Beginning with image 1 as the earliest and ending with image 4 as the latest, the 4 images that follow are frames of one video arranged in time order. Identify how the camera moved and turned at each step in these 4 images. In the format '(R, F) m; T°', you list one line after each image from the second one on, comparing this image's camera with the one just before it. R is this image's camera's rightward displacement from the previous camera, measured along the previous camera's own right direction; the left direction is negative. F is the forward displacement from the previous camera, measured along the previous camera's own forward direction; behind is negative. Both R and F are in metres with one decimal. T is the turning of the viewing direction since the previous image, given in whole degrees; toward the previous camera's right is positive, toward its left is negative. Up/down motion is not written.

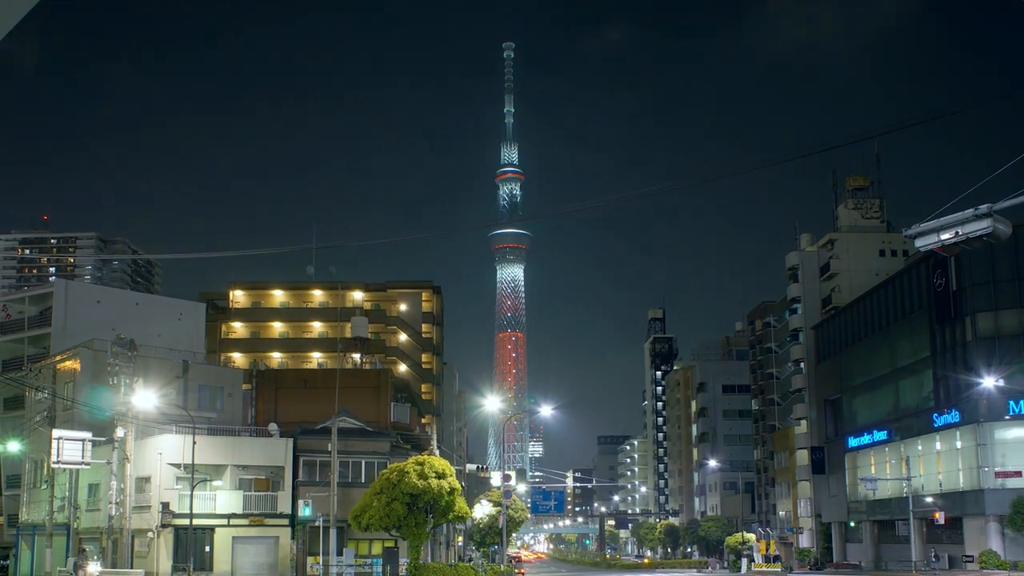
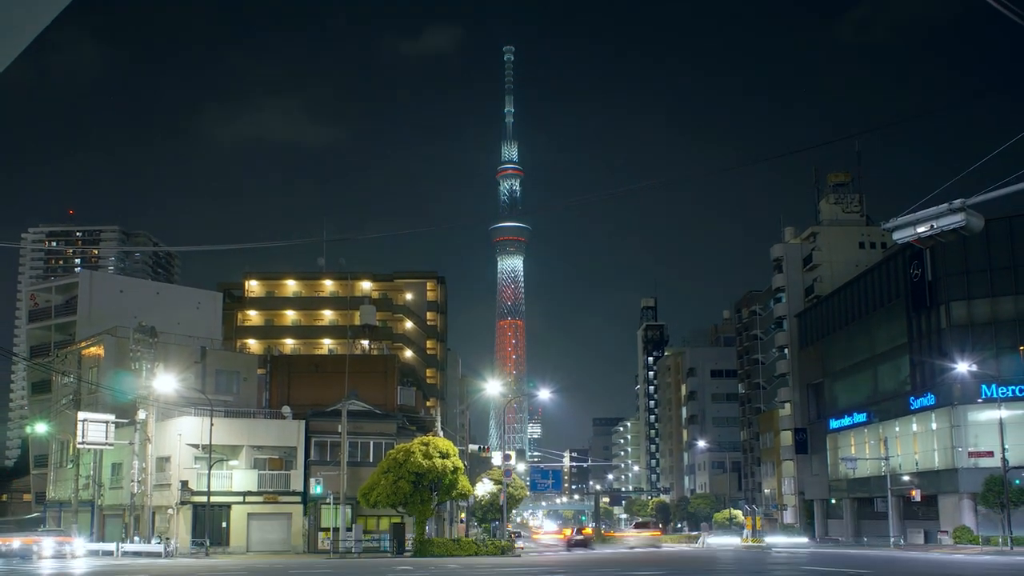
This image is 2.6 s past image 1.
(+0.1, -3.7) m; 0°
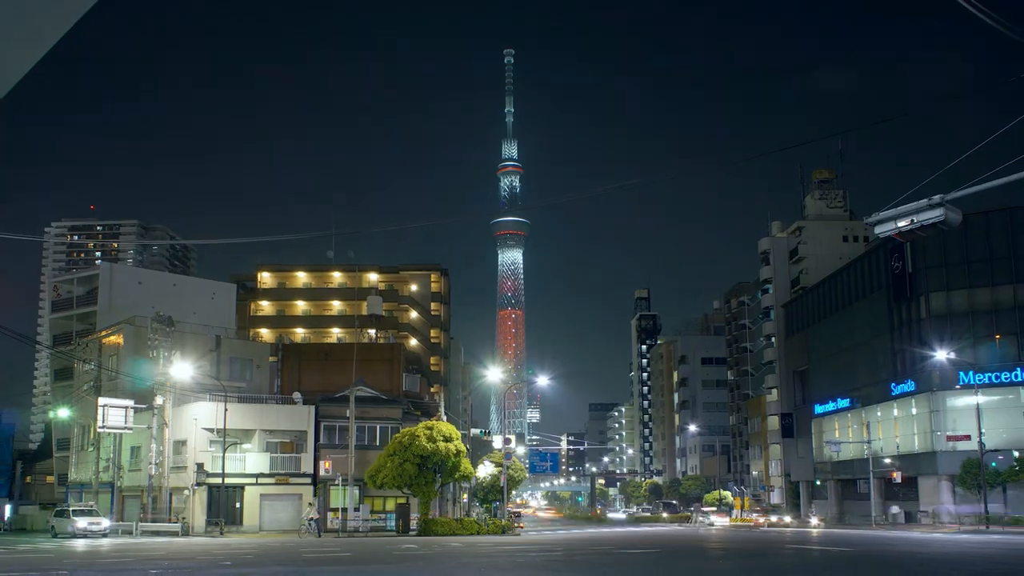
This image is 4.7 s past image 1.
(+0.1, -3.3) m; 0°
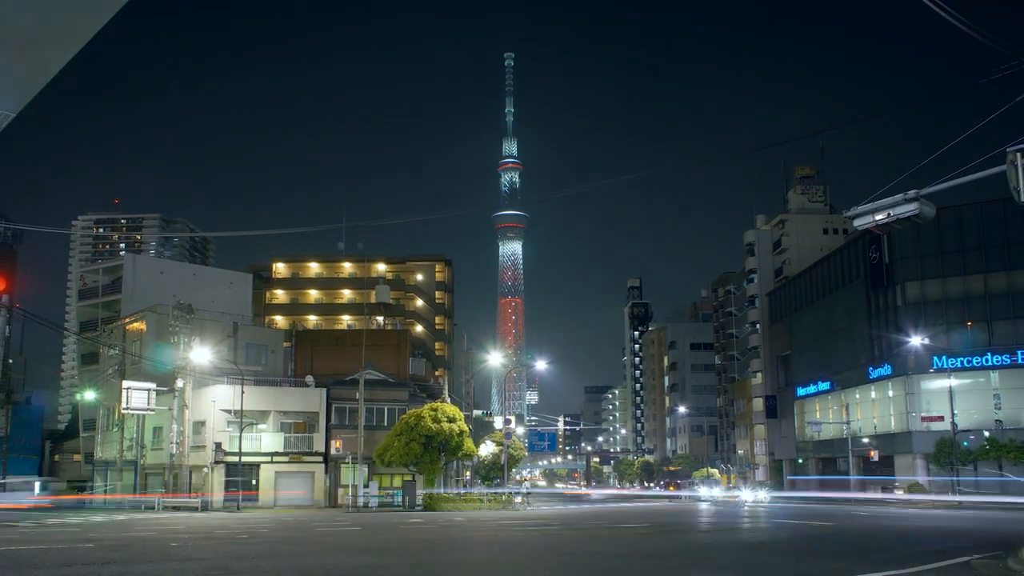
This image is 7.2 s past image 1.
(+0.2, -4.3) m; 0°
